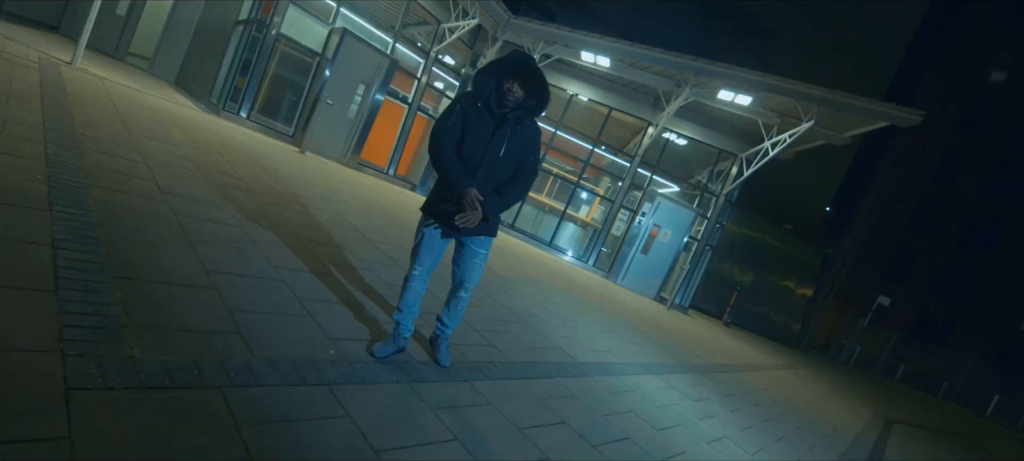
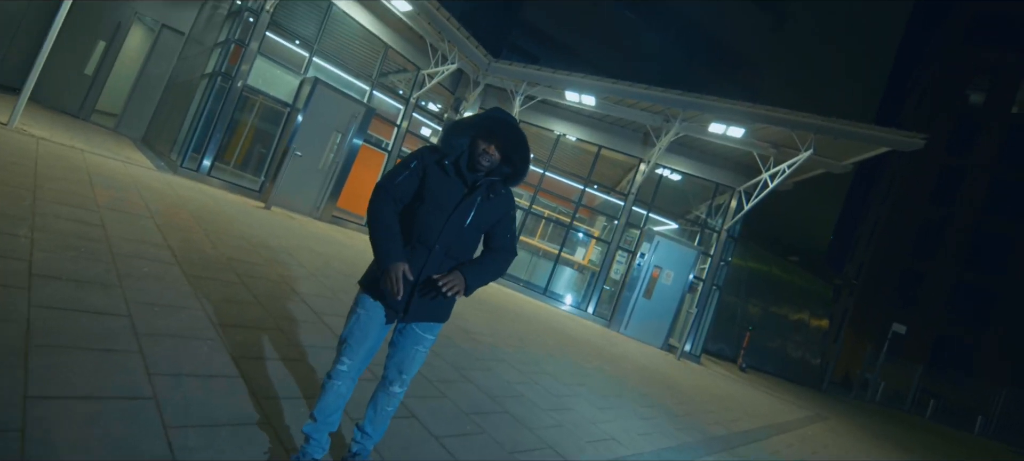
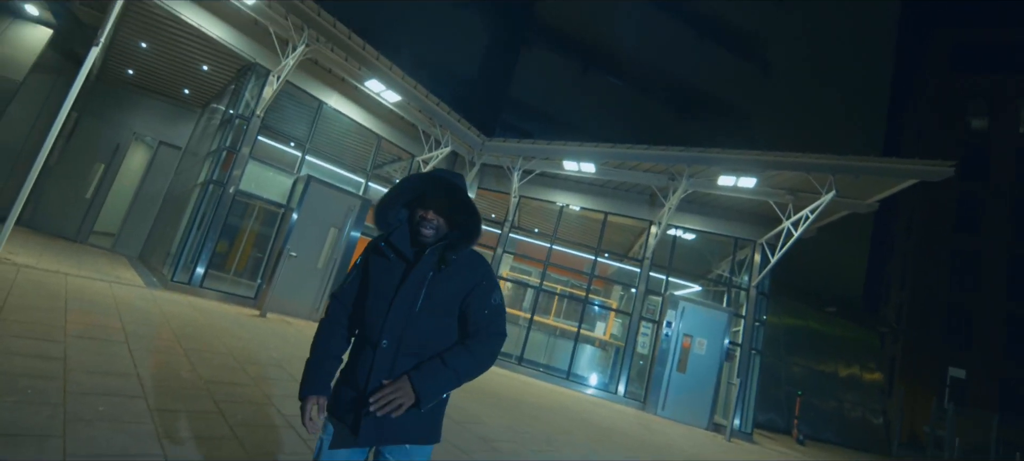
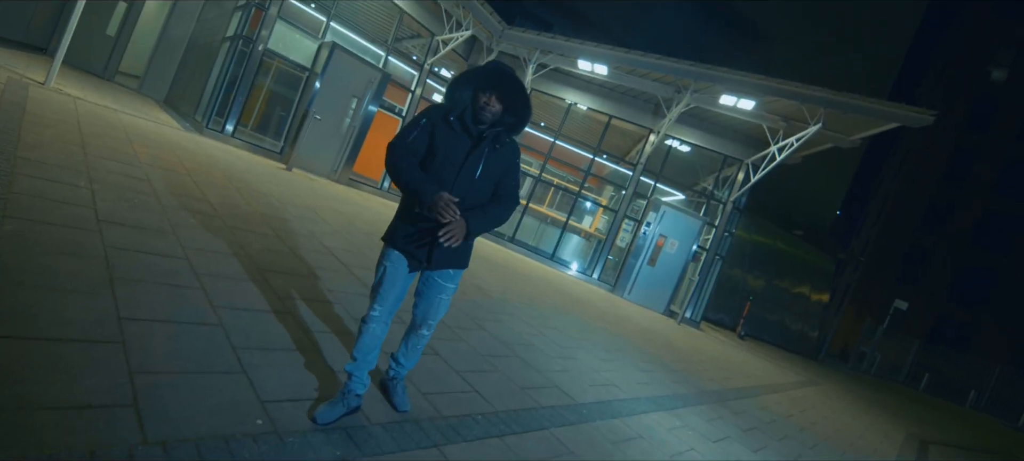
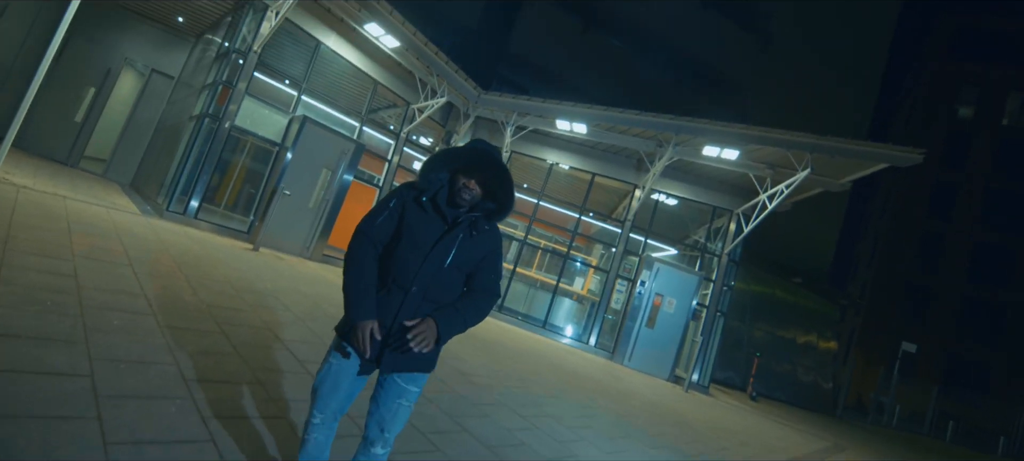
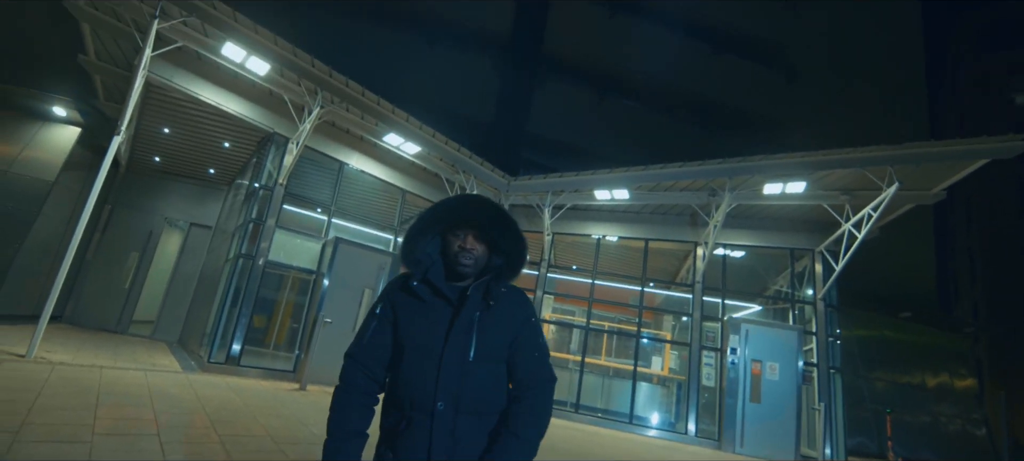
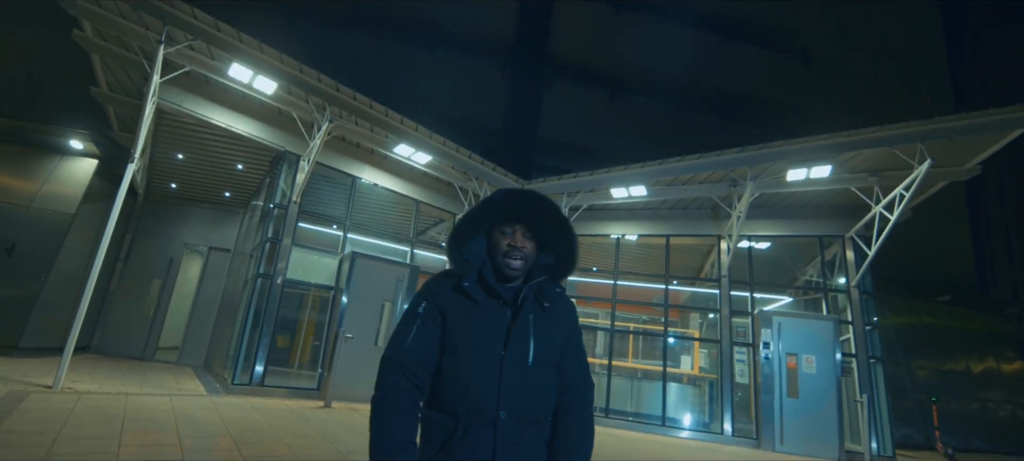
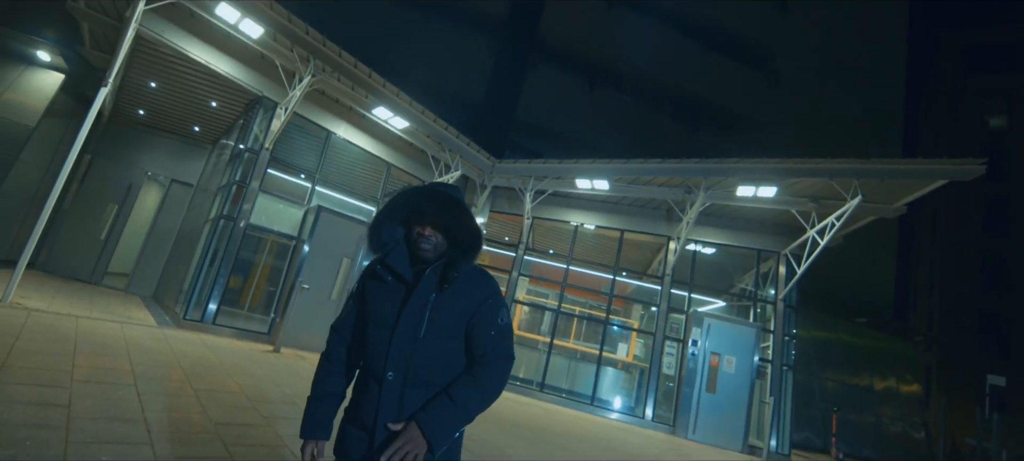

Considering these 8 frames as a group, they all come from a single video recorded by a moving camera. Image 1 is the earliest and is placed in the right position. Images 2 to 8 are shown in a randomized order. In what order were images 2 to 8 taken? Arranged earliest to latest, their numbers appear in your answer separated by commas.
4, 2, 5, 3, 8, 6, 7
